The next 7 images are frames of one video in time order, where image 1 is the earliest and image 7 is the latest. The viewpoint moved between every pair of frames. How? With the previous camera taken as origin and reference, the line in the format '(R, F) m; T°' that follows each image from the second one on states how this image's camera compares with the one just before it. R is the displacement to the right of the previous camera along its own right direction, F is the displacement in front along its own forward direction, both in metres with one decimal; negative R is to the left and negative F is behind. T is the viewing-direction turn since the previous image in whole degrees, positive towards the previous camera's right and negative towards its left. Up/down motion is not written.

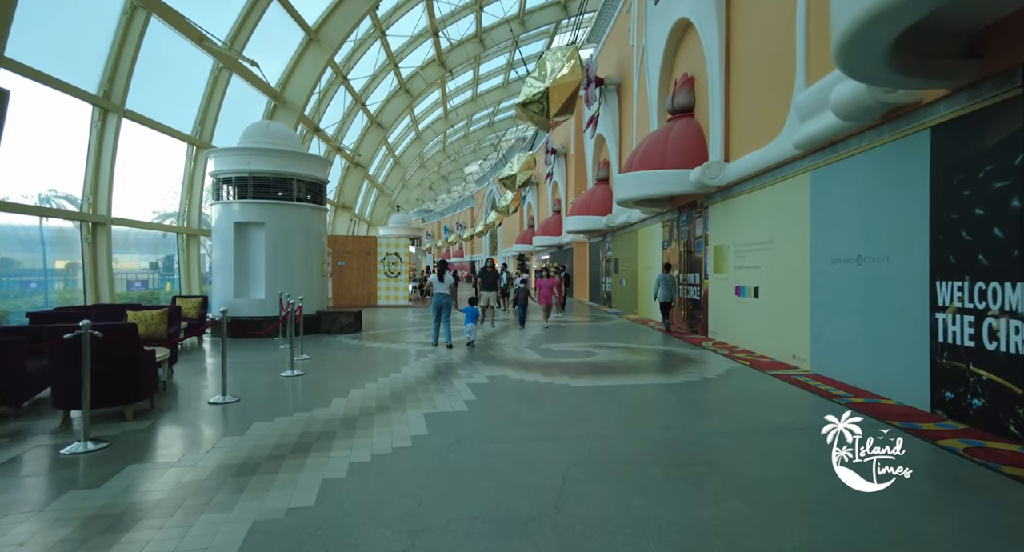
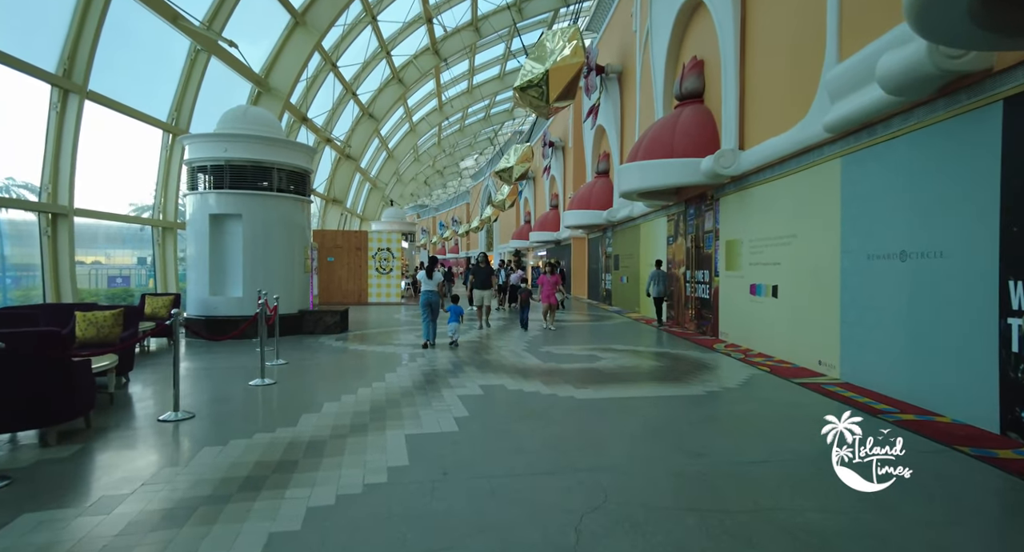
(0.0, +0.8) m; 0°
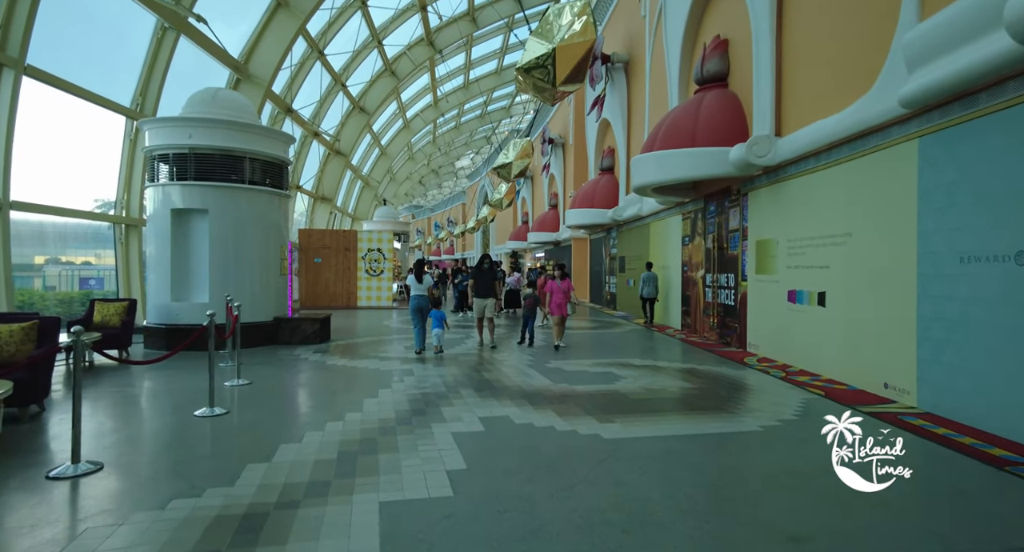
(-0.1, +1.2) m; 0°
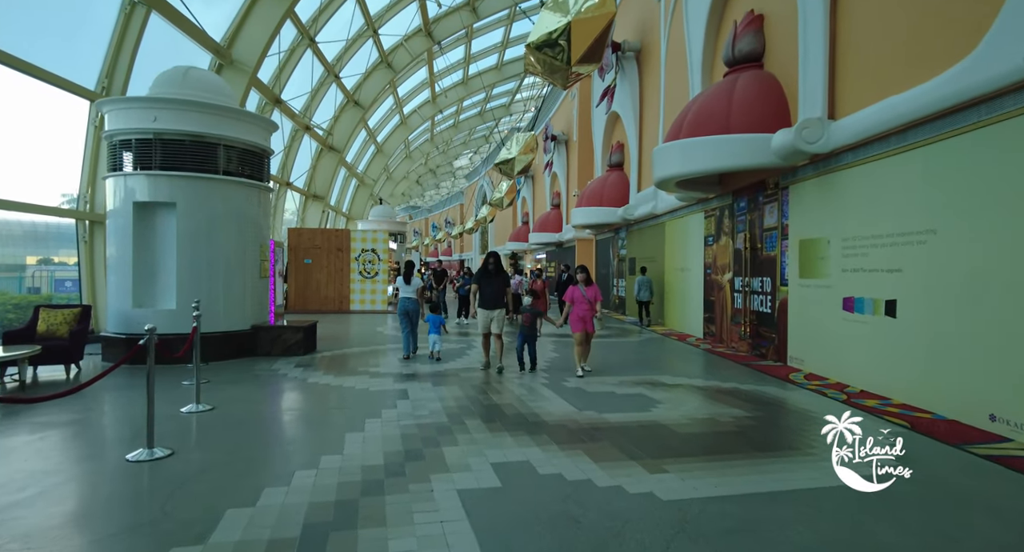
(-0.2, +1.1) m; 0°
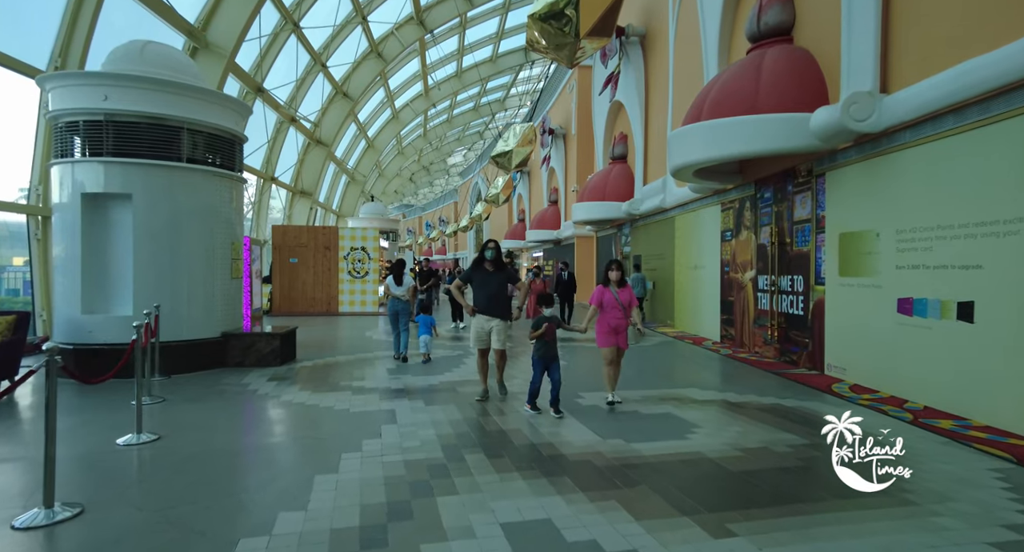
(-0.1, +1.0) m; +1°
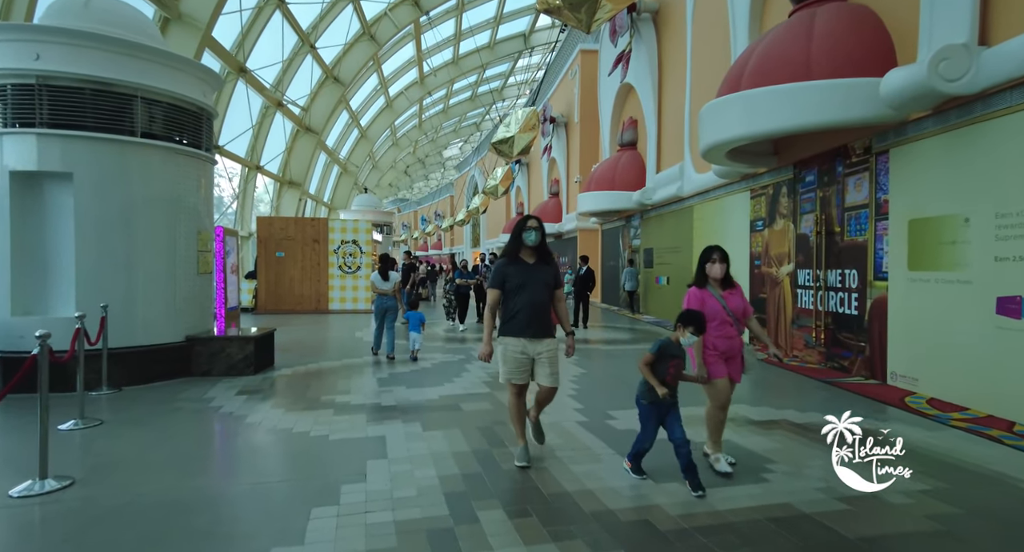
(-0.2, +1.1) m; 0°
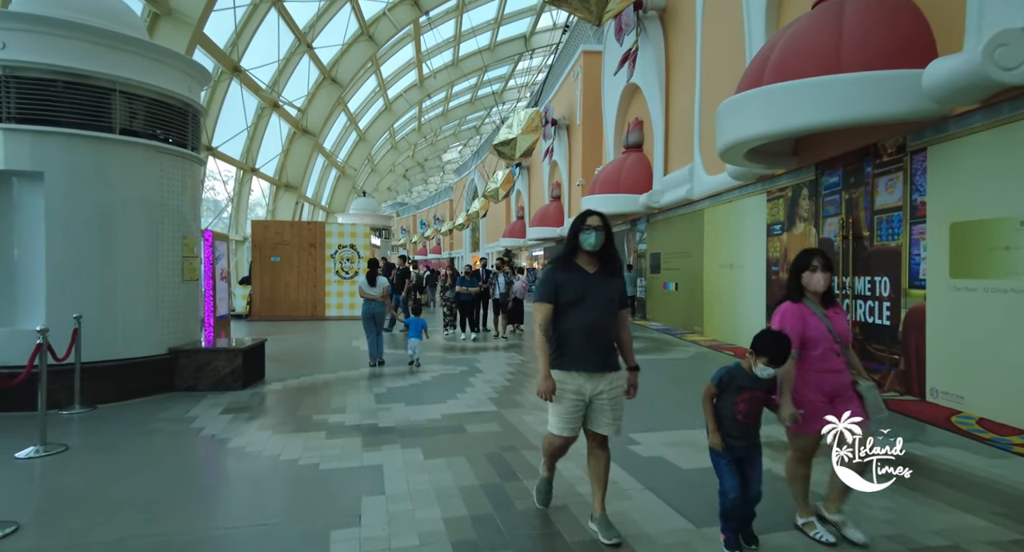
(-0.1, +0.5) m; 0°
